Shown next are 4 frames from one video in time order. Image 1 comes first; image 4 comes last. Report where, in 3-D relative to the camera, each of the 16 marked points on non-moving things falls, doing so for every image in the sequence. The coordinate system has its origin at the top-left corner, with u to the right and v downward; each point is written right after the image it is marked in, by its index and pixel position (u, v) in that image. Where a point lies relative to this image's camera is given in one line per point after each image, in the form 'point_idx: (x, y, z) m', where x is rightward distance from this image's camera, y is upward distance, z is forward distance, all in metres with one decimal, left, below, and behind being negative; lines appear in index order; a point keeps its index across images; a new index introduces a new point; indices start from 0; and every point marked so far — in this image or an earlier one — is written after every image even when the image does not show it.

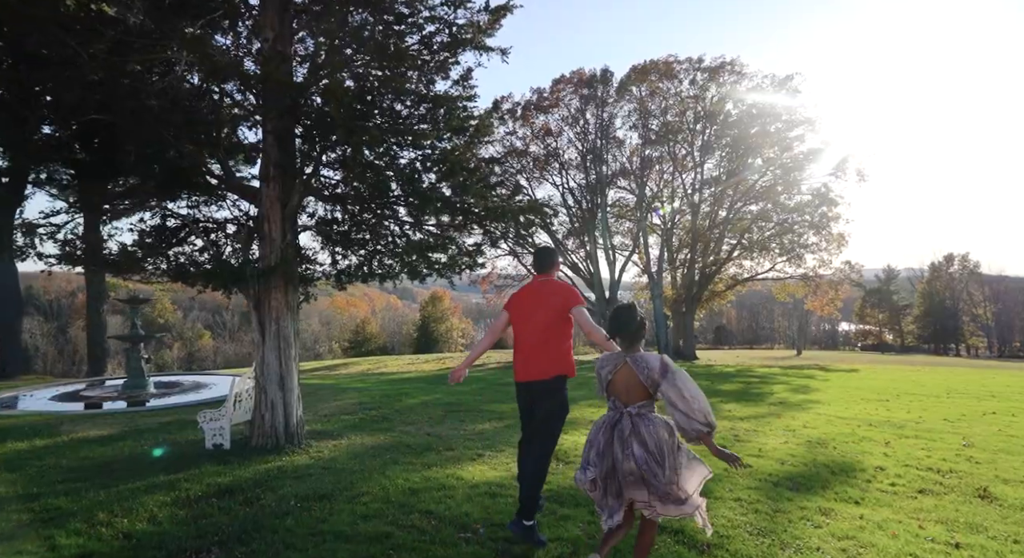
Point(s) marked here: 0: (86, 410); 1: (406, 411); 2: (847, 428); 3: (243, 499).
0: (-8.5, -2.6, +11.6) m
1: (-2.0, -2.5, +11.2) m
2: (+6.1, -2.7, +10.5) m
3: (-2.4, -2.0, +5.2) m
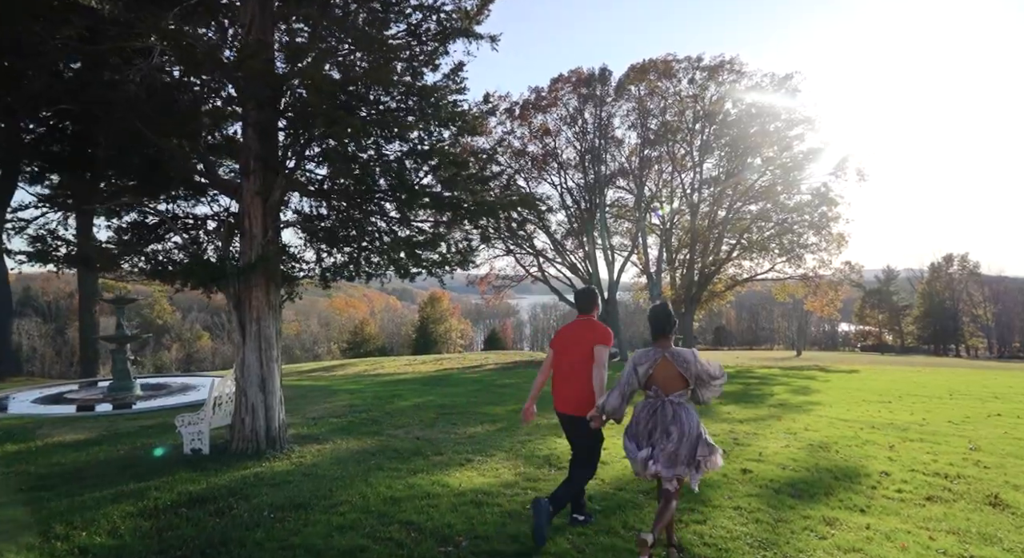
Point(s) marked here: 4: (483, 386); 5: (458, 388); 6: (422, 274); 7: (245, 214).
0: (-8.6, -2.6, +11.3) m
1: (-2.1, -2.5, +10.9) m
2: (+5.9, -2.7, +10.3) m
3: (-2.5, -1.9, +4.9) m
4: (-0.8, -3.0, +16.5) m
5: (-1.5, -3.0, +16.2) m
6: (-1.3, +0.1, +8.3) m
7: (-3.2, +0.8, +7.0) m
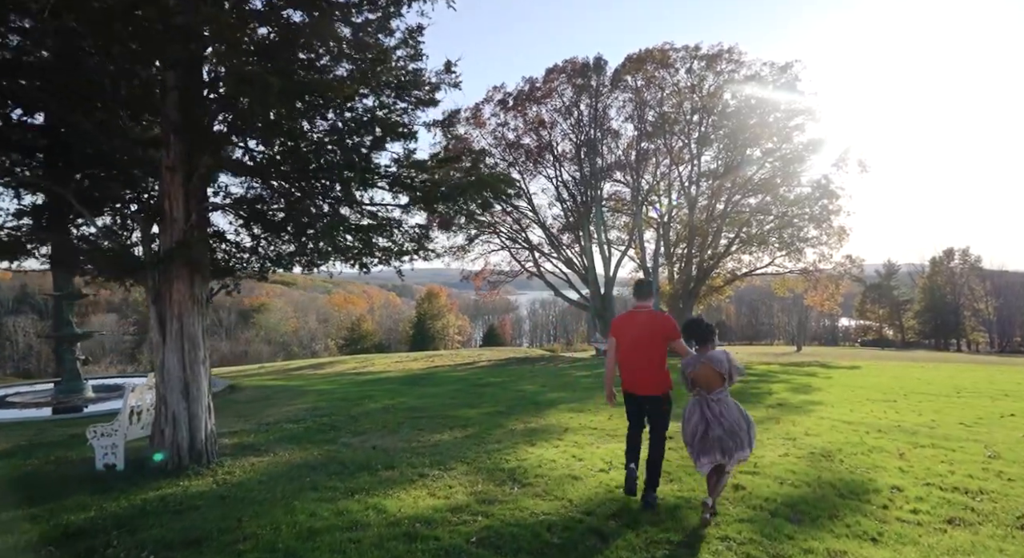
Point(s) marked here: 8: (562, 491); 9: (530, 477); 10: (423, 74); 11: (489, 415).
0: (-9.0, -2.5, +10.4) m
1: (-2.6, -2.4, +10.0) m
2: (+5.5, -2.5, +9.4) m
3: (-2.9, -1.8, +4.0) m
4: (-1.2, -2.9, +15.6) m
5: (-1.9, -2.8, +15.3) m
6: (-1.7, +0.2, +7.4) m
7: (-3.7, +0.9, +6.1) m
8: (+0.5, -2.1, +5.7) m
9: (+0.2, -2.1, +6.2) m
10: (-1.1, +2.6, +7.3) m
11: (-0.4, -2.4, +10.3) m
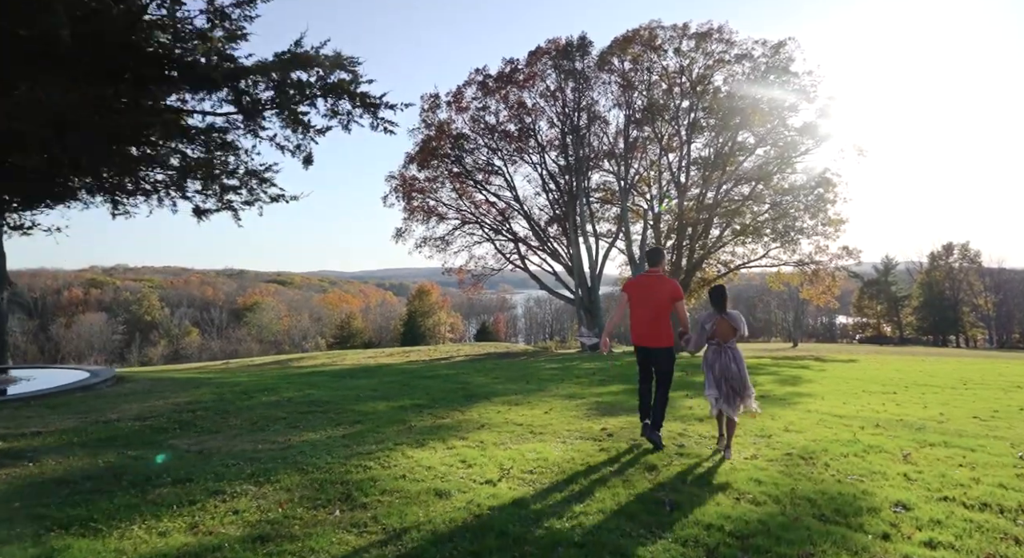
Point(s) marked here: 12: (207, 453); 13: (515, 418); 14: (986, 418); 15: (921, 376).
0: (-10.2, -2.0, +8.5) m
1: (-3.8, -1.8, +8.1) m
2: (+4.3, -2.0, +7.5) m
3: (-4.1, -1.3, +2.1) m
4: (-2.4, -2.3, +13.7) m
5: (-3.1, -2.3, +13.4) m
6: (-3.0, +0.7, +5.5) m
7: (-4.9, +1.4, +4.2) m
8: (-0.7, -1.5, +3.8) m
9: (-1.0, -1.6, +4.3) m
10: (-2.4, +3.1, +5.4) m
11: (-1.6, -1.9, +8.3) m
12: (-2.9, -1.7, +5.6) m
13: (0.0, -1.9, +7.9) m
14: (+7.5, -2.2, +9.3) m
15: (+11.5, -2.7, +16.4) m
